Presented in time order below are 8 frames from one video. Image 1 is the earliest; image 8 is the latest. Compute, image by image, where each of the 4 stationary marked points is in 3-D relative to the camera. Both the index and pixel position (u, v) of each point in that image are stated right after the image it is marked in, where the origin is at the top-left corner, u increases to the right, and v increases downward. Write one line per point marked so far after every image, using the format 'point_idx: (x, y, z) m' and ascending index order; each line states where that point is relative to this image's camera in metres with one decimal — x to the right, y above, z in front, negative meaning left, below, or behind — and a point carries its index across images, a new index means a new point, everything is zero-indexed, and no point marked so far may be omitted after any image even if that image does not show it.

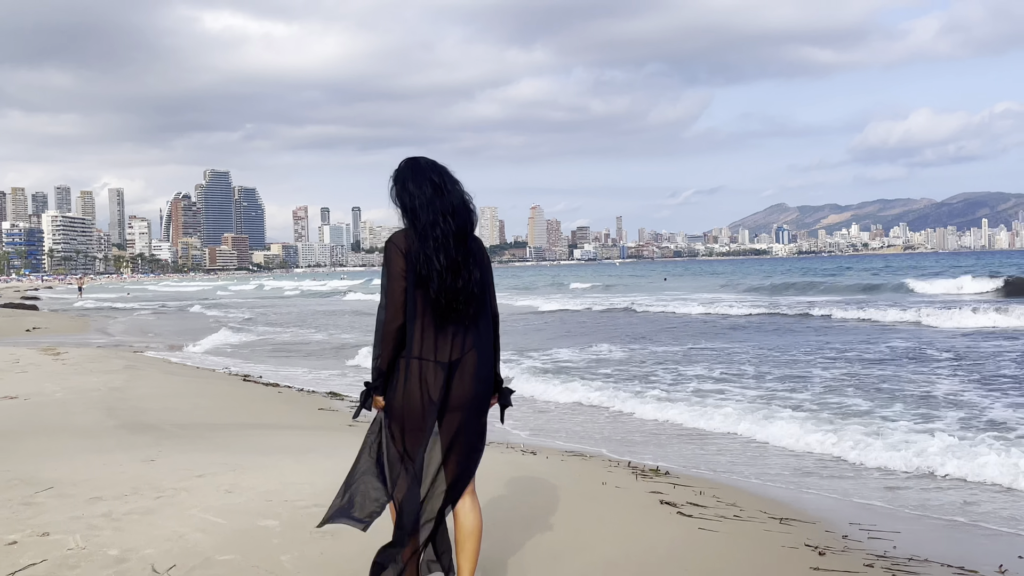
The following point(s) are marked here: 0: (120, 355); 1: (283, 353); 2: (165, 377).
0: (-5.1, -0.9, +13.4) m
1: (-4.4, -1.2, +19.5) m
2: (-3.7, -0.9, +10.9) m
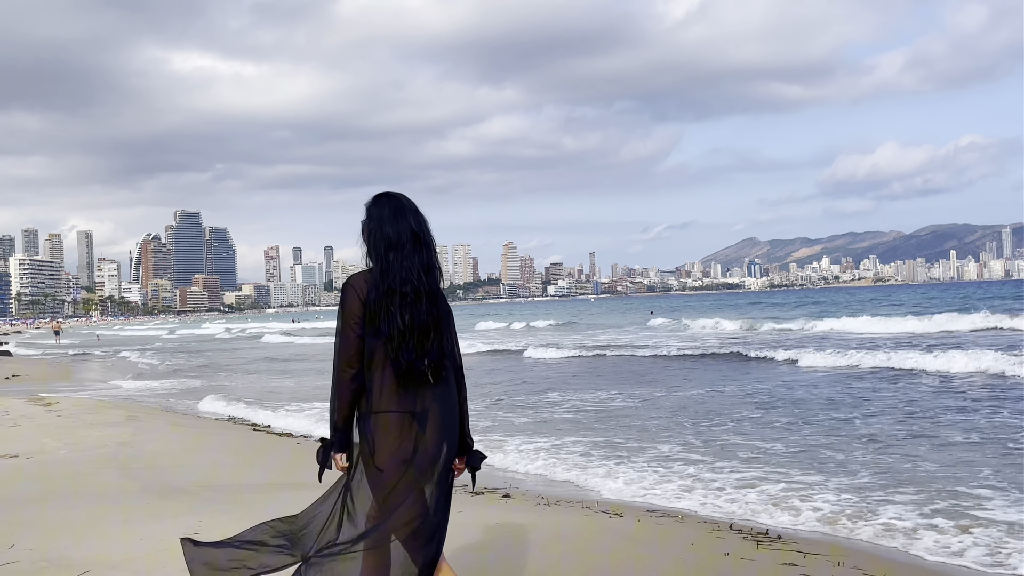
0: (-4.9, -1.4, +12.6) m
1: (-4.3, -2.0, +18.7) m
2: (-3.4, -1.4, +10.1) m
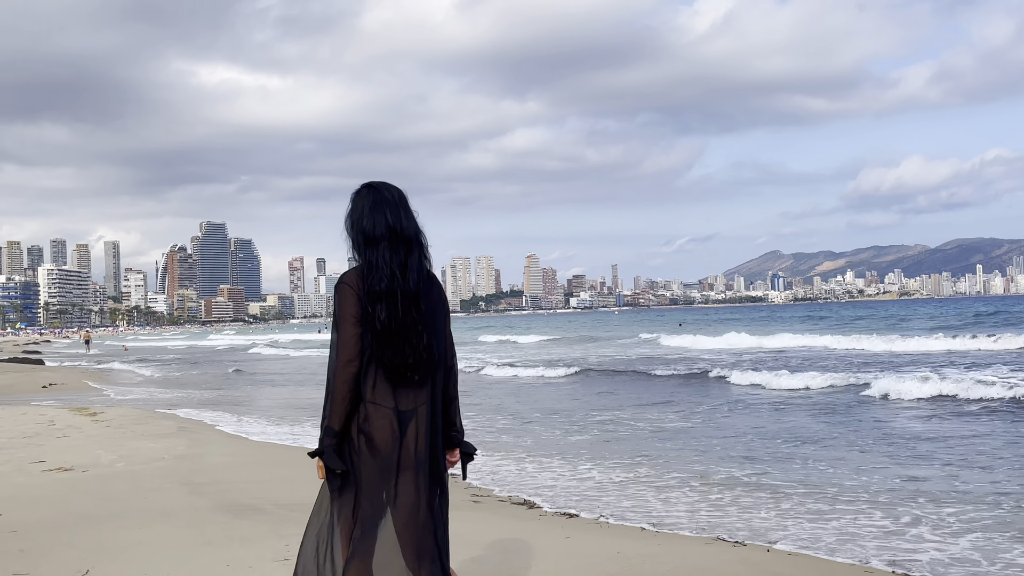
0: (-4.2, -1.5, +12.2) m
1: (-3.4, -2.1, +18.3) m
2: (-2.7, -1.4, +9.7) m
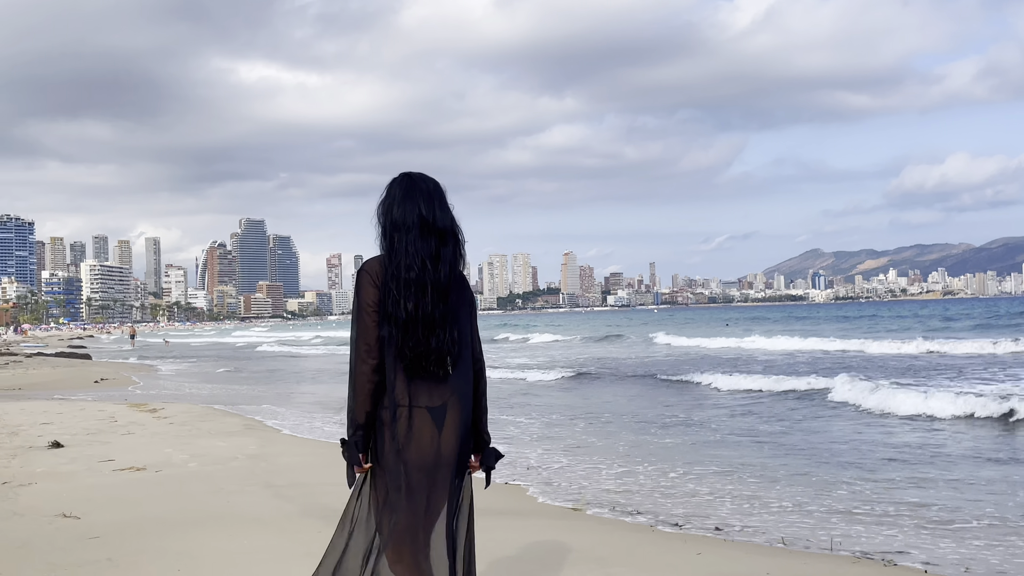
0: (-3.3, -1.4, +11.9) m
1: (-2.4, -2.0, +18.0) m
2: (-2.0, -1.4, +9.3) m
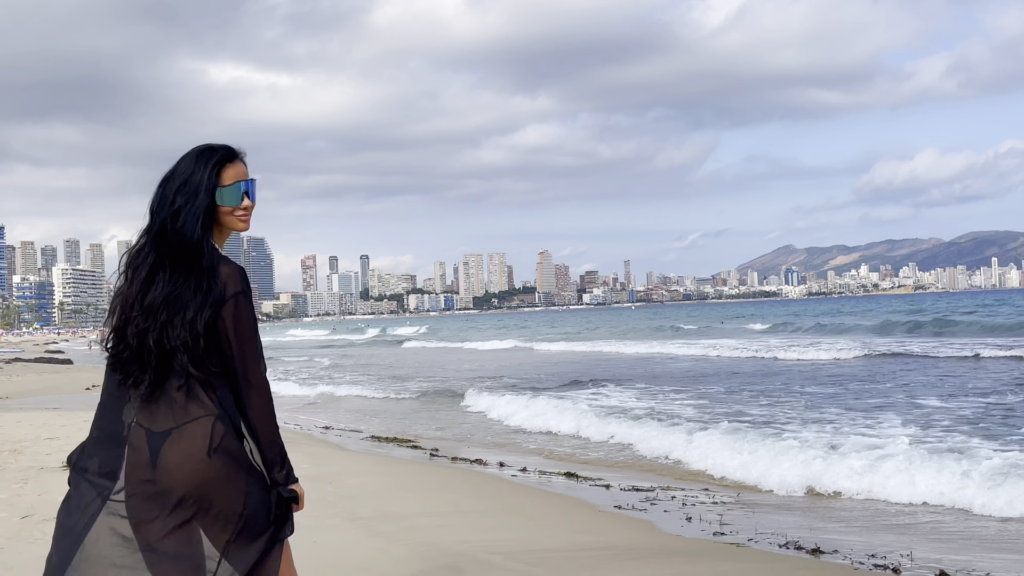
0: (-2.7, -1.4, +10.7) m
1: (-1.9, -2.0, +16.8) m
2: (-1.3, -1.3, +8.2) m
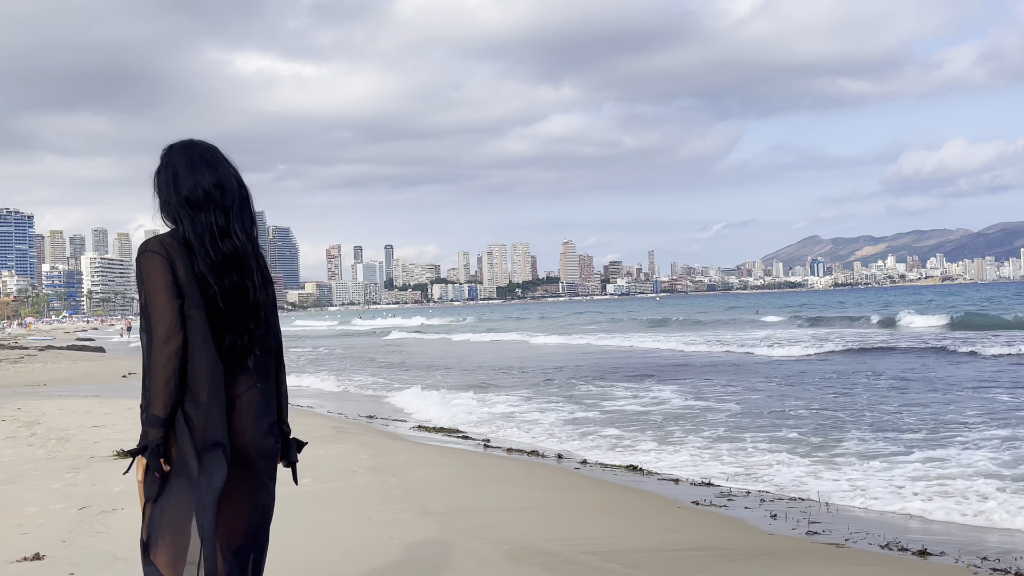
0: (-2.2, -1.3, +10.5) m
1: (-1.3, -1.8, +16.6) m
2: (-0.8, -1.2, +7.9) m
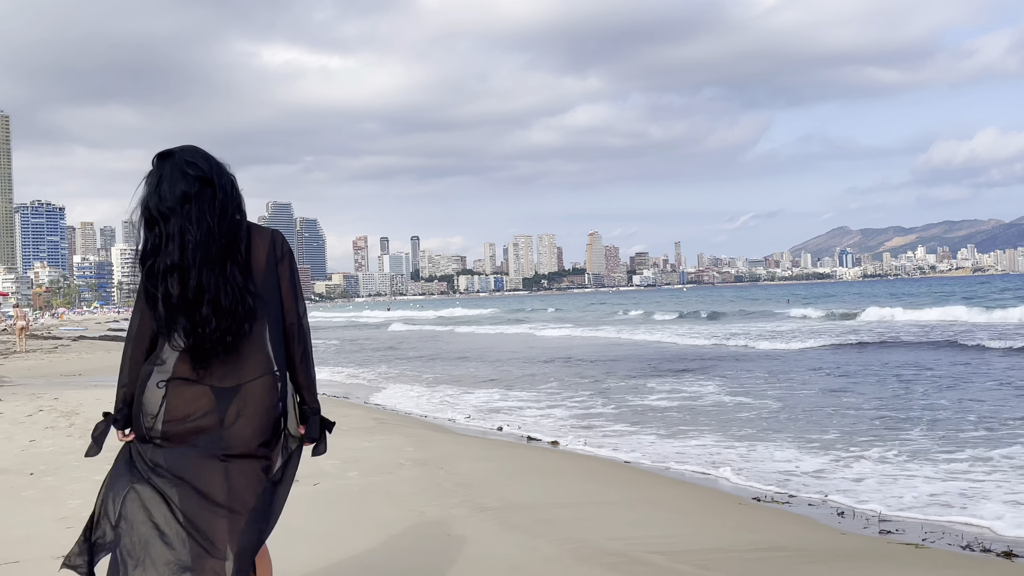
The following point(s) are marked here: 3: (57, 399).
0: (-1.8, -1.2, +10.3) m
1: (-0.7, -1.6, +16.4) m
2: (-0.5, -1.1, +7.7) m
3: (-5.5, -1.3, +12.3) m
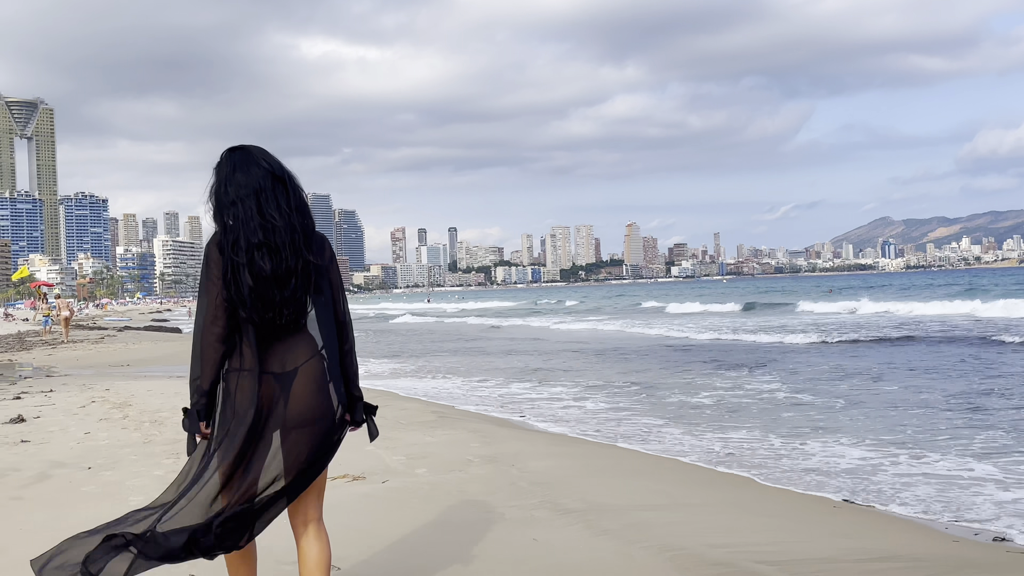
0: (-1.2, -1.1, +10.1) m
1: (+0.1, -1.5, +16.1) m
2: (0.0, -1.1, +7.5) m
3: (-4.8, -1.2, +12.2) m
